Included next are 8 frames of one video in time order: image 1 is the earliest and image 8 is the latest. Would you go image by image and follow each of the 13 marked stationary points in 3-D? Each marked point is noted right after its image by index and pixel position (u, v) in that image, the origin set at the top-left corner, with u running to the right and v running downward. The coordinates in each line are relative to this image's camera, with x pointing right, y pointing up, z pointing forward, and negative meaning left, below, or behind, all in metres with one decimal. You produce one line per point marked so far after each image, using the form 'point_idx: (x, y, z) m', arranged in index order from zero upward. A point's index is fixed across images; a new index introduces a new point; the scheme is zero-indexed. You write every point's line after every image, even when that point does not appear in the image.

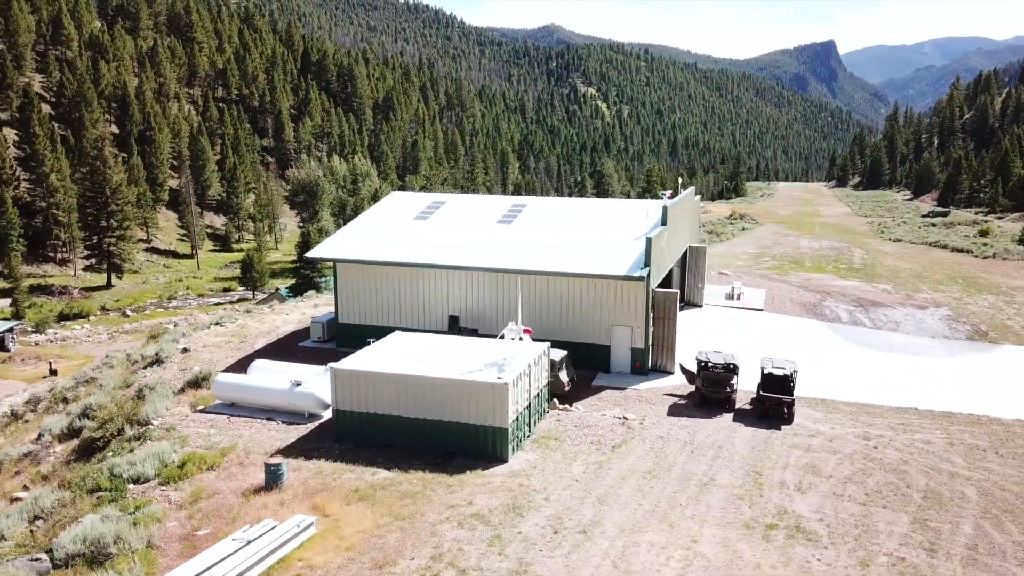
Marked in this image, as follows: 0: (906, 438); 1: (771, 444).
0: (+9.1, -3.5, +18.7) m
1: (+5.7, -3.5, +17.9) m
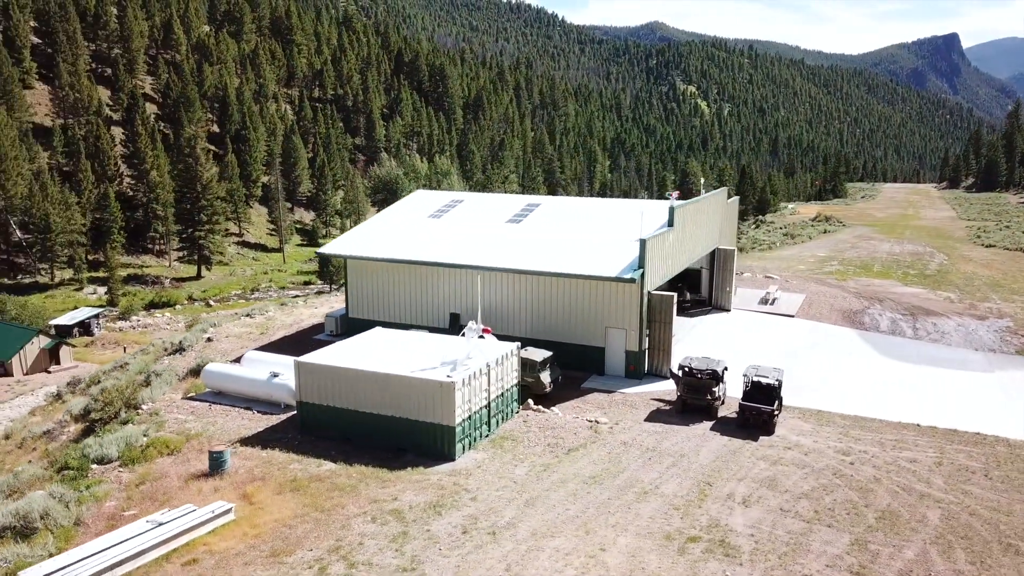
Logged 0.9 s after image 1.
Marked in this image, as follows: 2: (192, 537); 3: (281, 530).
0: (+8.3, -3.6, +17.7) m
1: (+4.8, -3.6, +17.3) m
2: (-4.9, -3.8, +12.5) m
3: (-3.7, -3.8, +12.8) m
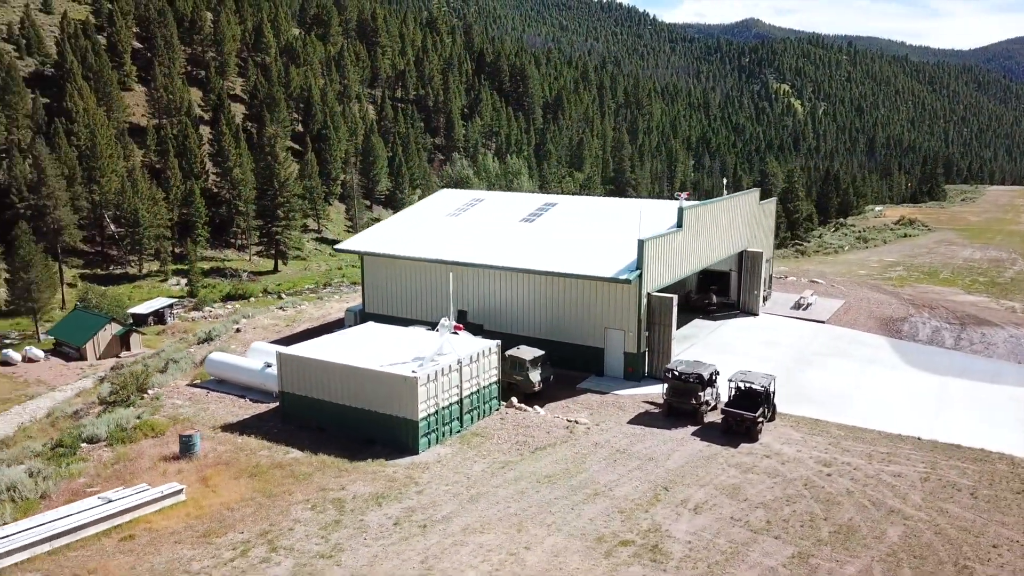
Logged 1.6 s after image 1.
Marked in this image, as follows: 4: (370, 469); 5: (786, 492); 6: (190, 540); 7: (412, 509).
0: (+7.6, -3.8, +16.9) m
1: (+4.1, -3.6, +16.9) m
2: (-6.1, -3.7, +13.2) m
3: (-4.8, -3.7, +13.4) m
4: (-2.7, -3.5, +15.6) m
5: (+5.2, -3.9, +15.5) m
6: (-4.9, -3.8, +12.4) m
7: (-1.7, -3.8, +13.8) m
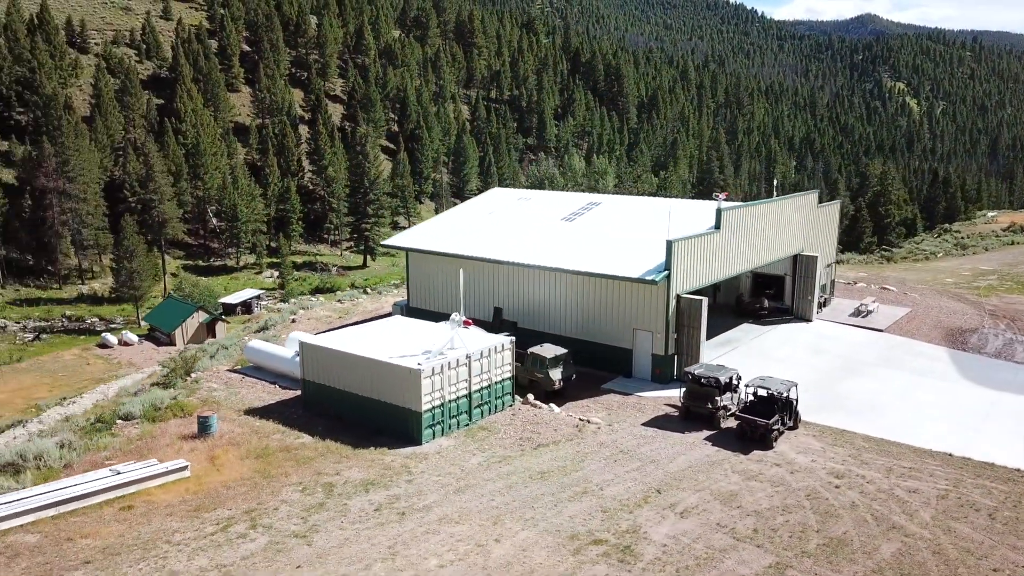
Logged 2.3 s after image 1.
0: (+7.6, -3.9, +16.2) m
1: (+4.1, -3.7, +16.6) m
2: (-6.4, -3.5, +14.1) m
3: (-5.1, -3.5, +14.2) m
4: (-2.8, -3.3, +16.1) m
5: (+5.1, -4.0, +15.1) m
6: (-5.4, -3.7, +13.2) m
7: (-2.0, -3.7, +14.2) m
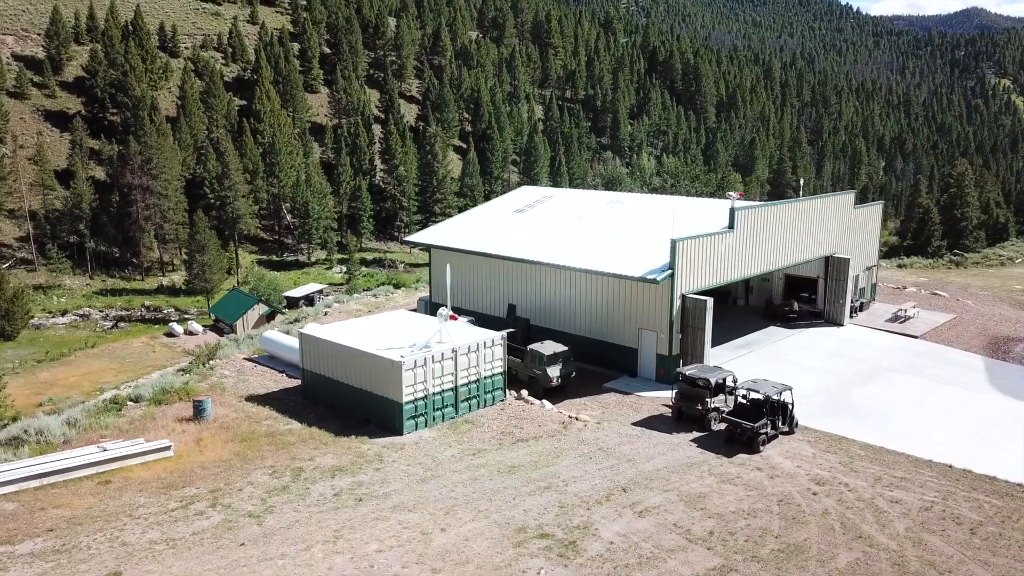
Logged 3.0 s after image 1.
0: (+7.0, -3.9, +15.7) m
1: (+3.6, -3.6, +16.4) m
2: (-7.1, -3.2, +15.0) m
3: (-5.8, -3.3, +14.9) m
4: (-3.3, -3.2, +16.6) m
5: (+4.4, -4.0, +14.8) m
6: (-6.2, -3.5, +13.9) m
7: (-2.7, -3.5, +14.6) m
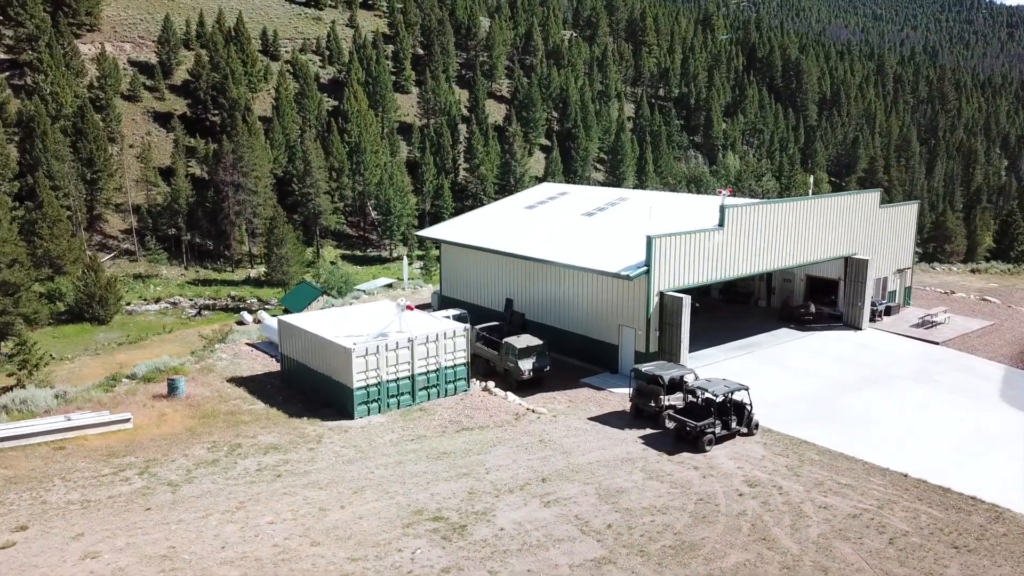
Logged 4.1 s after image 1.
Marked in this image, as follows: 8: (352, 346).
0: (+5.5, -3.9, +15.2) m
1: (+2.3, -3.5, +16.3) m
2: (-8.5, -2.9, +16.3) m
3: (-7.3, -3.0, +16.0) m
4: (-4.6, -2.9, +17.4) m
5: (+2.8, -3.9, +14.6) m
6: (-7.7, -3.1, +15.1) m
7: (-4.3, -3.3, +15.3) m
8: (-3.5, -1.3, +17.8) m
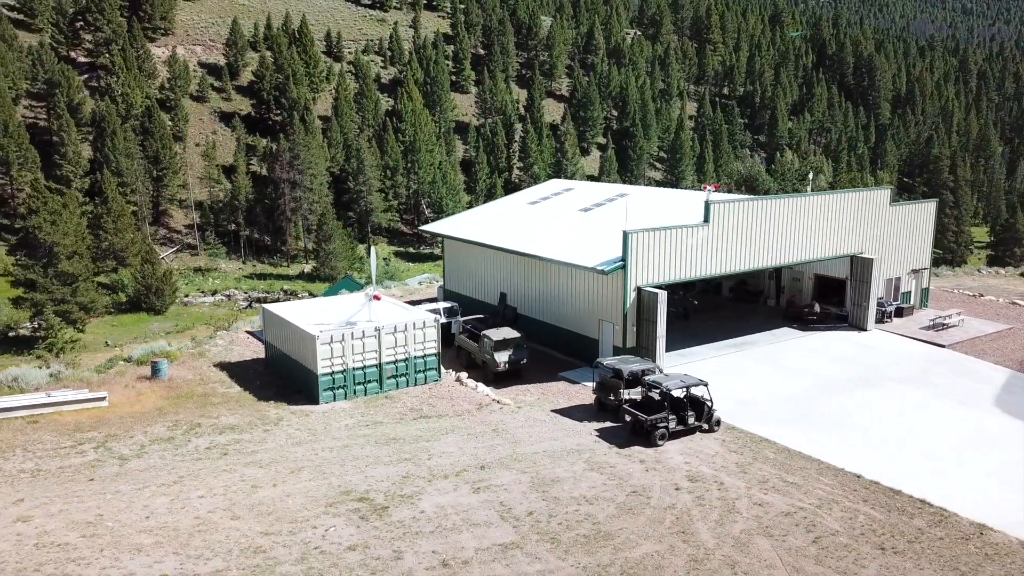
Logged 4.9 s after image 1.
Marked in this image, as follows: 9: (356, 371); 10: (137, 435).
0: (+4.4, -3.8, +15.0) m
1: (+1.2, -3.4, +16.4) m
2: (-9.6, -2.6, +17.3) m
3: (-8.3, -2.7, +16.9) m
4: (-5.6, -2.7, +18.1) m
5: (+1.6, -3.7, +14.7) m
6: (-8.9, -2.8, +16.1) m
7: (-5.4, -3.0, +16.0) m
8: (-4.4, -1.0, +18.3) m
9: (-3.6, -1.9, +18.9) m
10: (-7.4, -2.9, +16.0) m
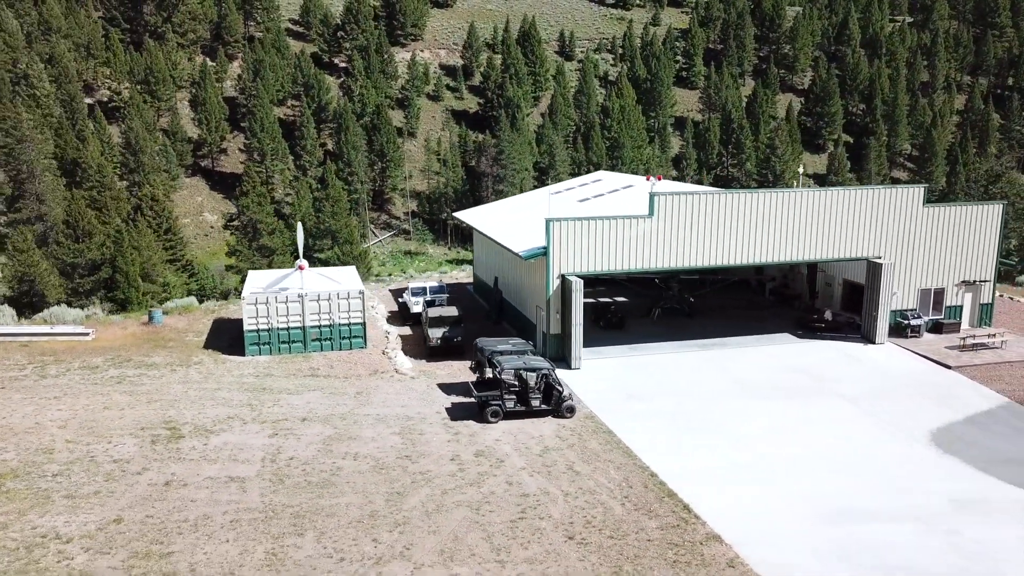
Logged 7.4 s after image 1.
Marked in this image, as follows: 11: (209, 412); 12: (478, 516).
0: (0.0, -3.5, +15.2) m
1: (-2.5, -2.9, +17.6) m
2: (-12.3, -1.4, +21.8) m
3: (-11.3, -1.6, +21.1) m
4: (-8.3, -1.7, +21.3) m
5: (-2.6, -3.2, +15.8) m
6: (-12.1, -1.7, +20.5) m
7: (-8.8, -2.1, +19.3) m
8: (-7.0, -0.2, +21.1) m
9: (-6.1, -1.1, +21.5) m
10: (-10.7, -1.8, +19.9) m
11: (-6.3, -2.7, +17.4) m
12: (-0.4, -3.8, +13.5) m
